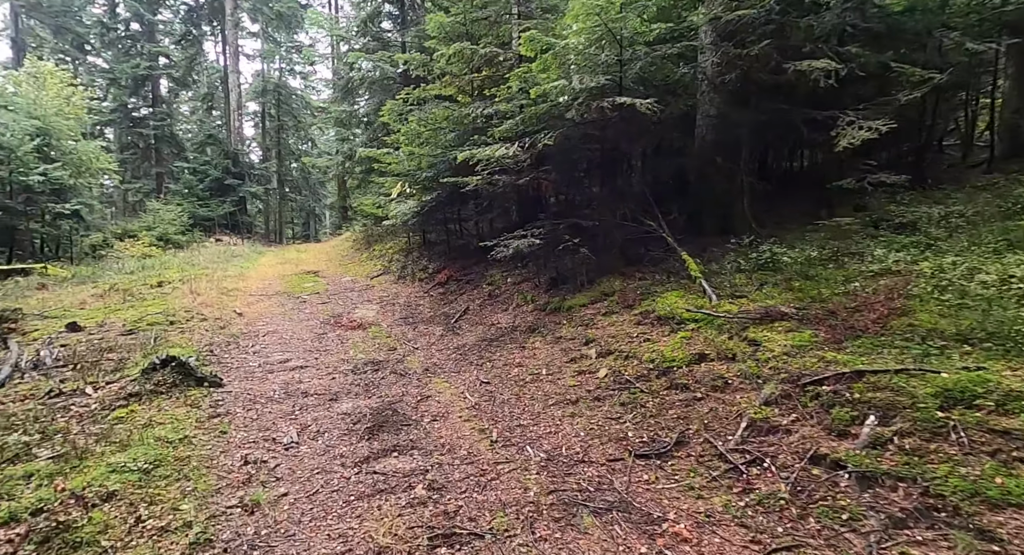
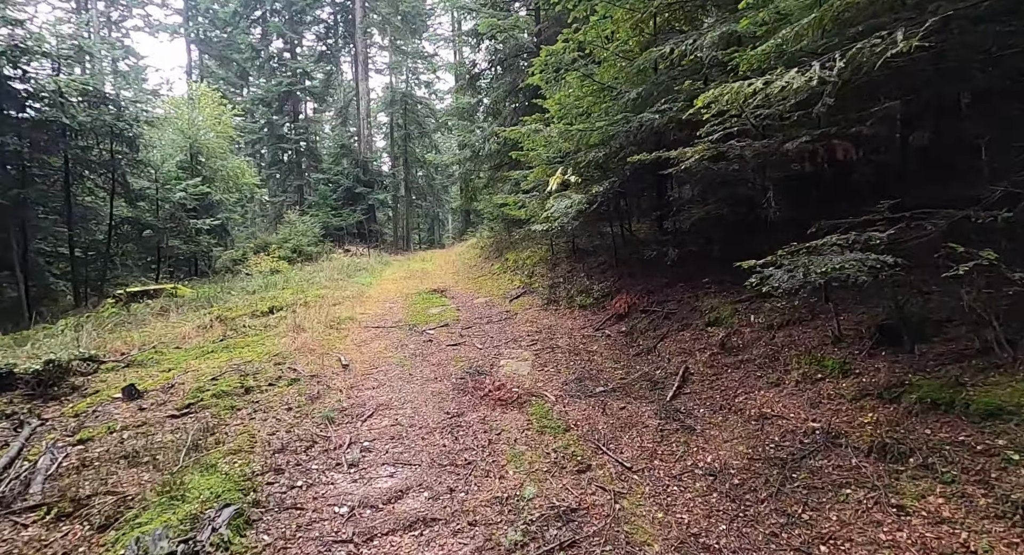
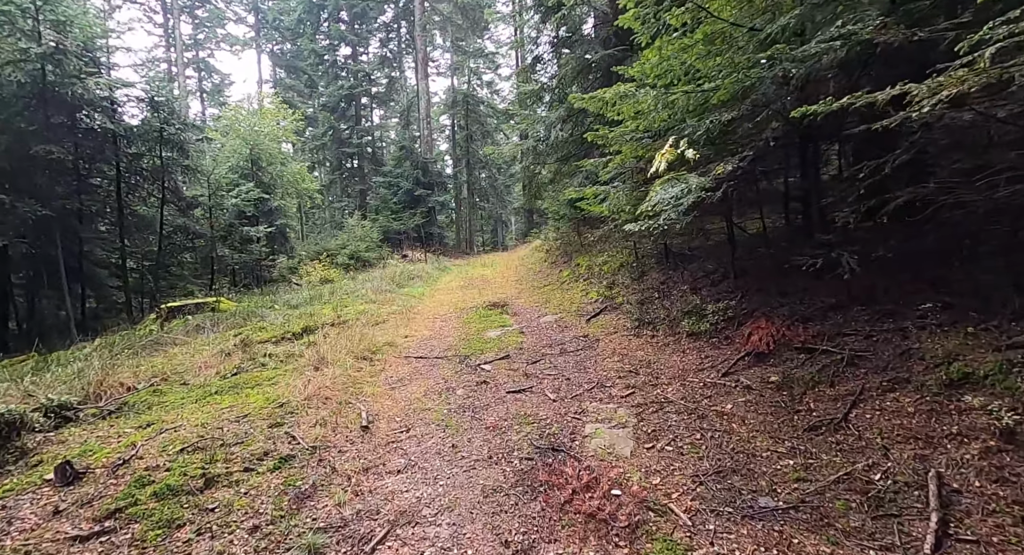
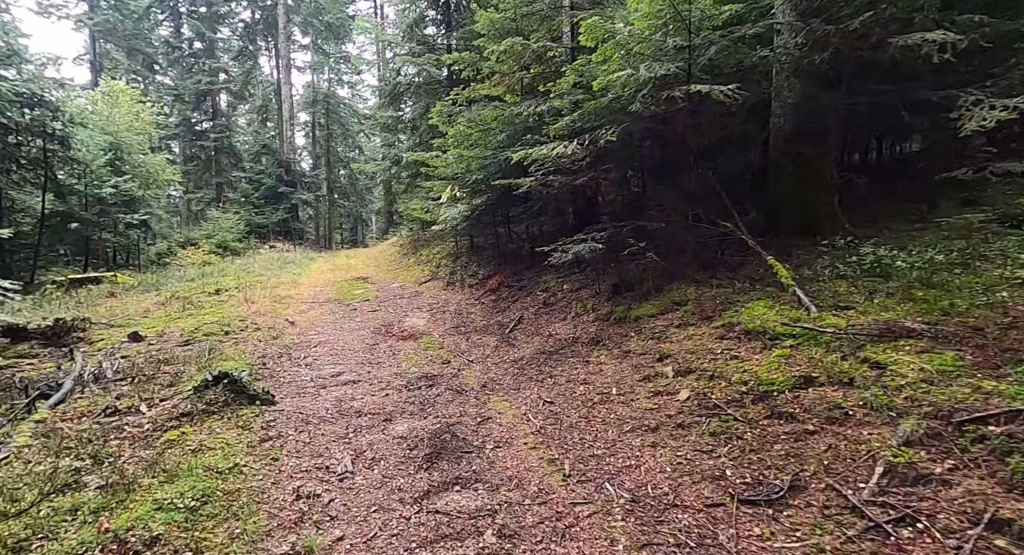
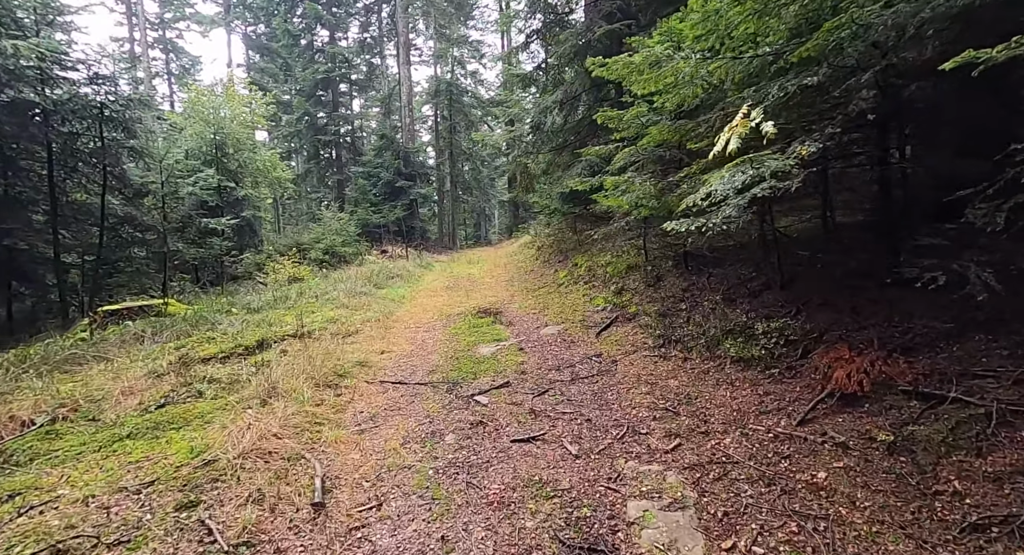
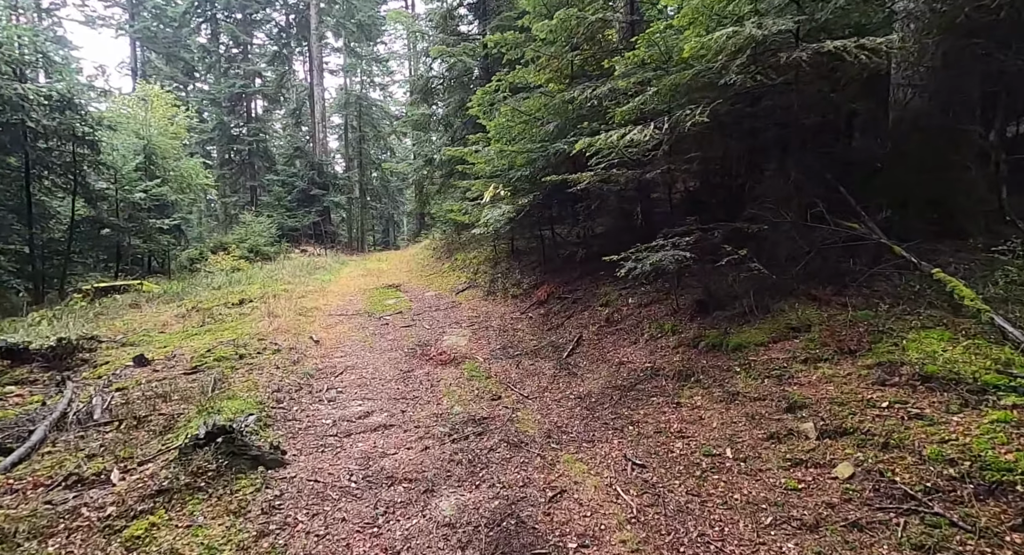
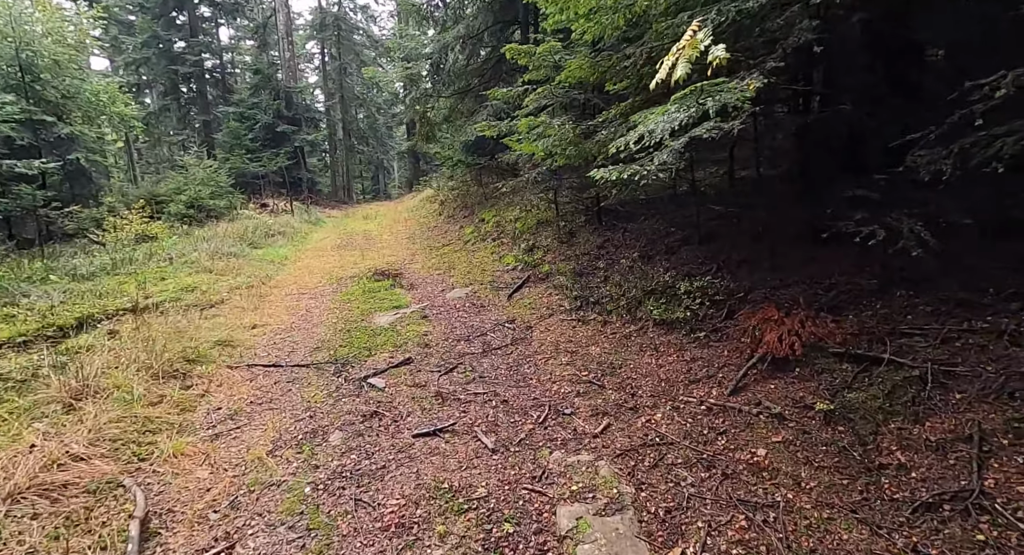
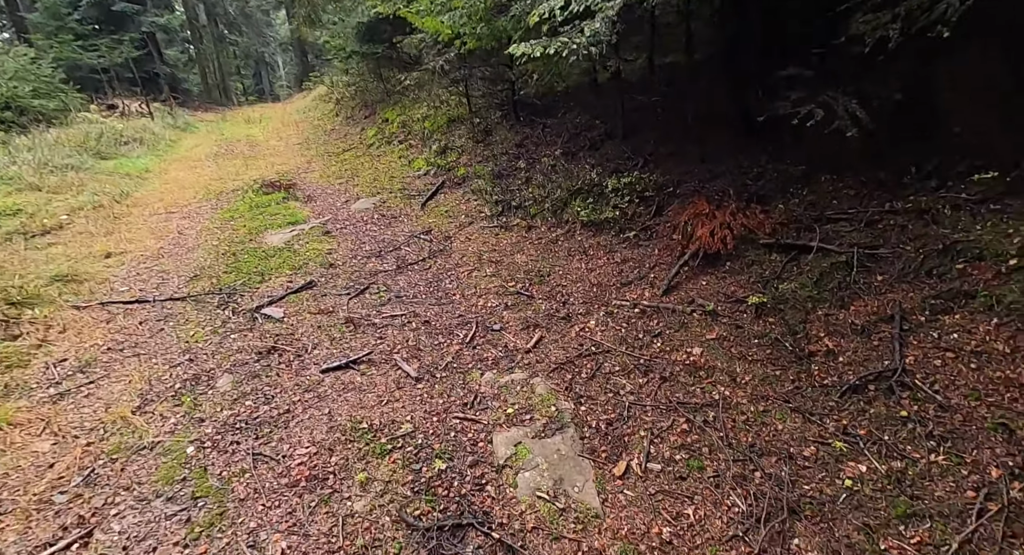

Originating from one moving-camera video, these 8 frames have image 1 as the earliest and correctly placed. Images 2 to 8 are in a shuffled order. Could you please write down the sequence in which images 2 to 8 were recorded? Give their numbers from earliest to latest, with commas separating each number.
4, 6, 2, 3, 5, 7, 8
